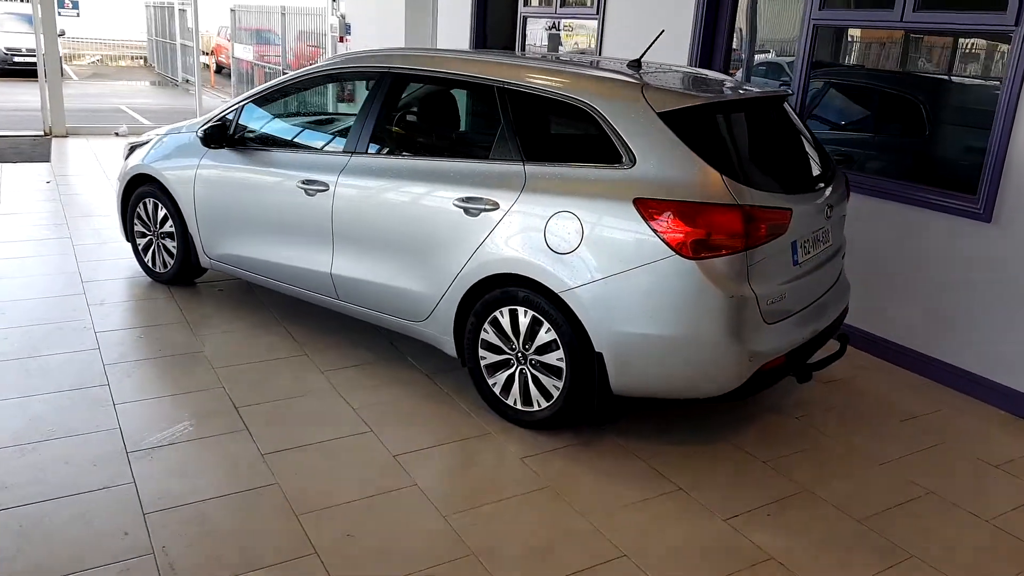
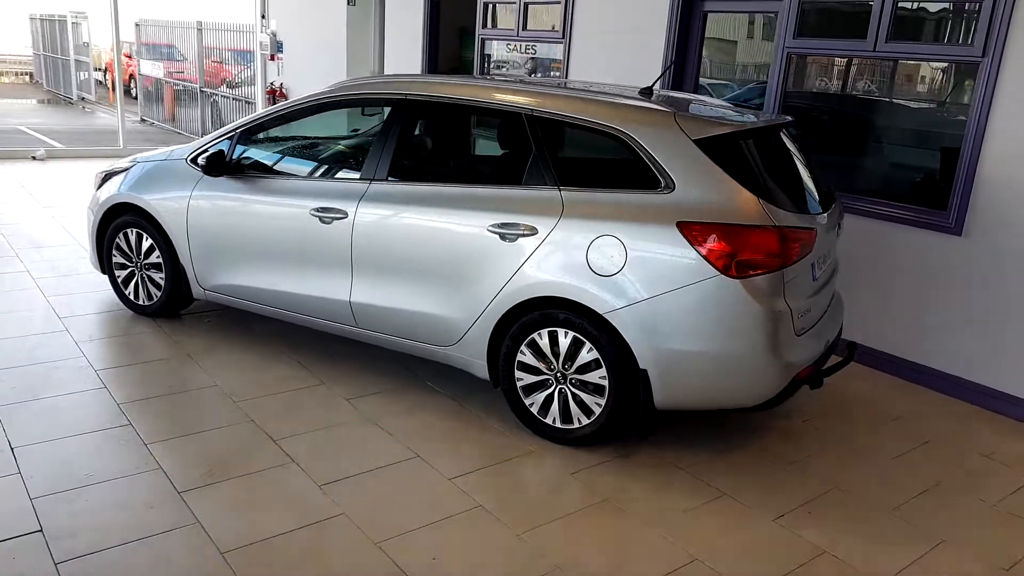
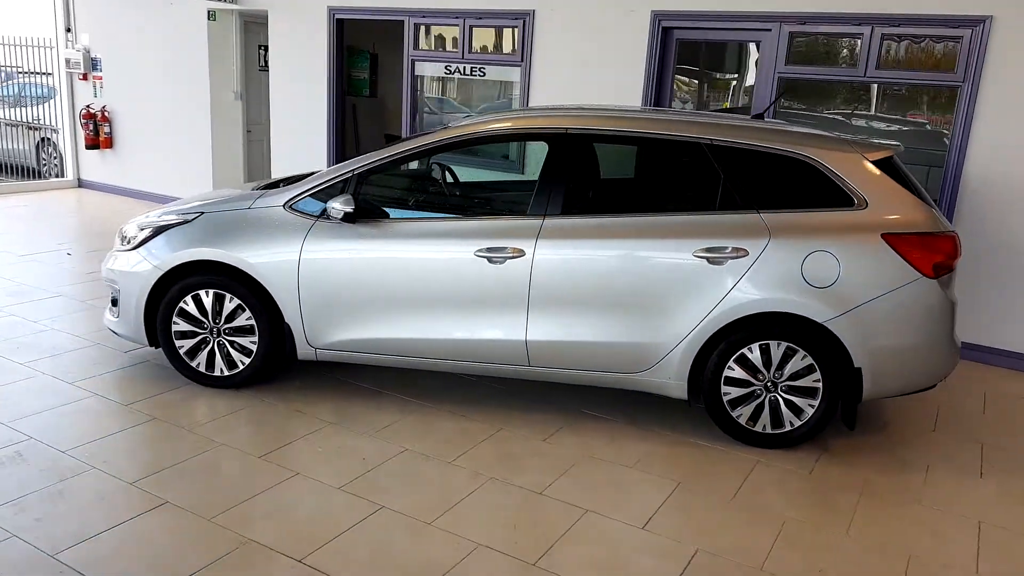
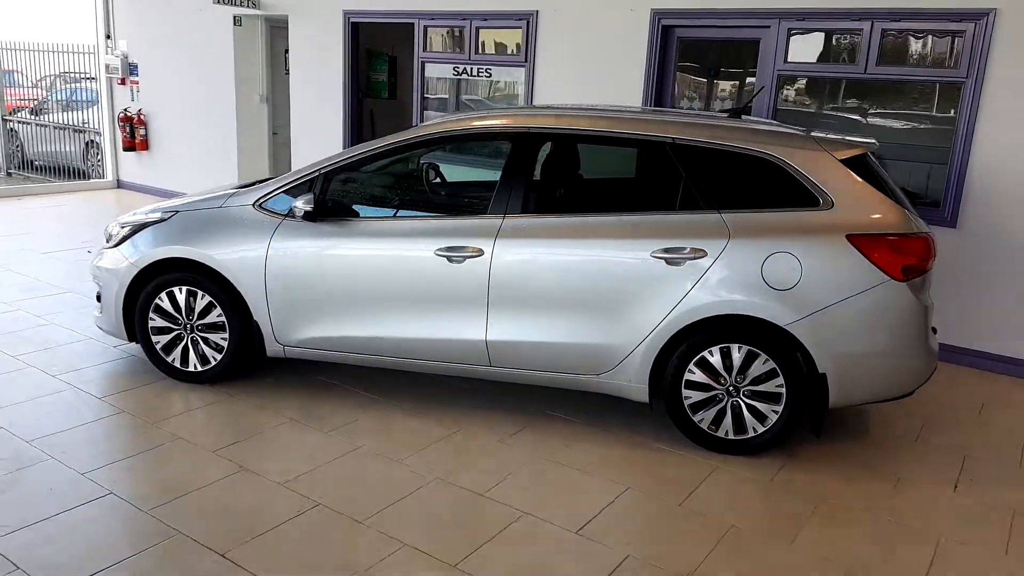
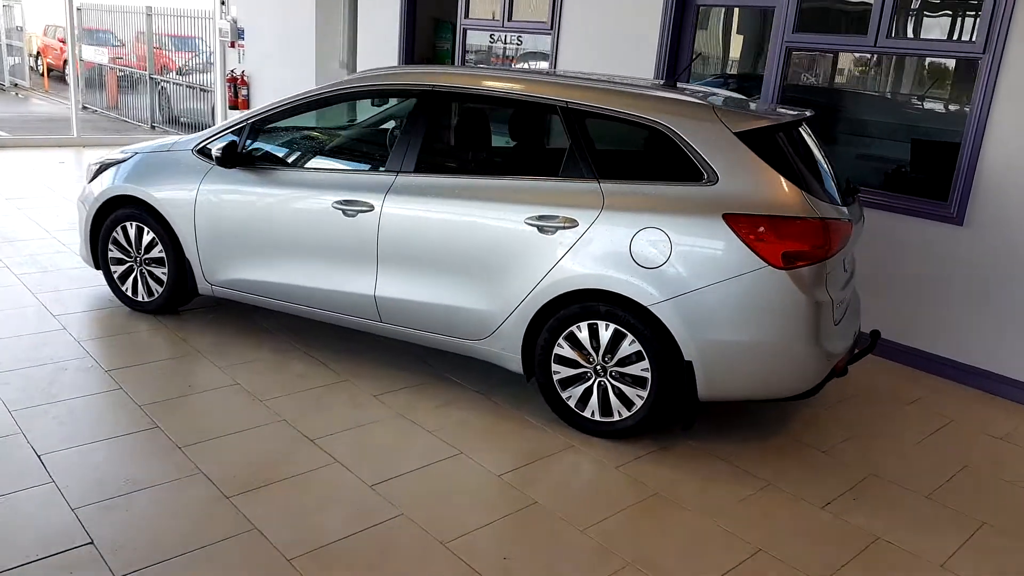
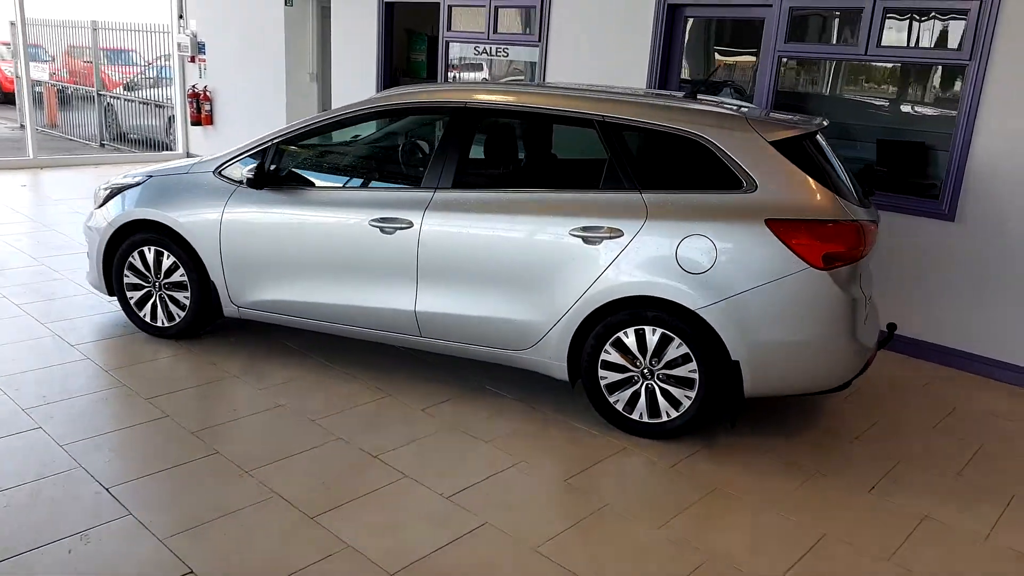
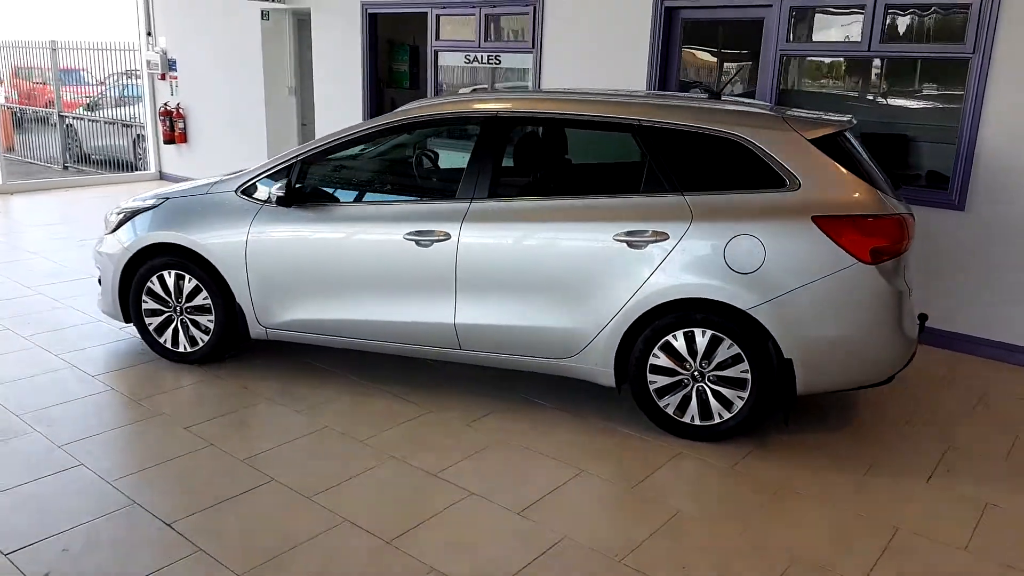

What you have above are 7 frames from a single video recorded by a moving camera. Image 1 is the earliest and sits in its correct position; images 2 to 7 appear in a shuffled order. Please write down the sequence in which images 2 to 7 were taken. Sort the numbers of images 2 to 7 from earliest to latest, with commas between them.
2, 5, 6, 7, 4, 3
